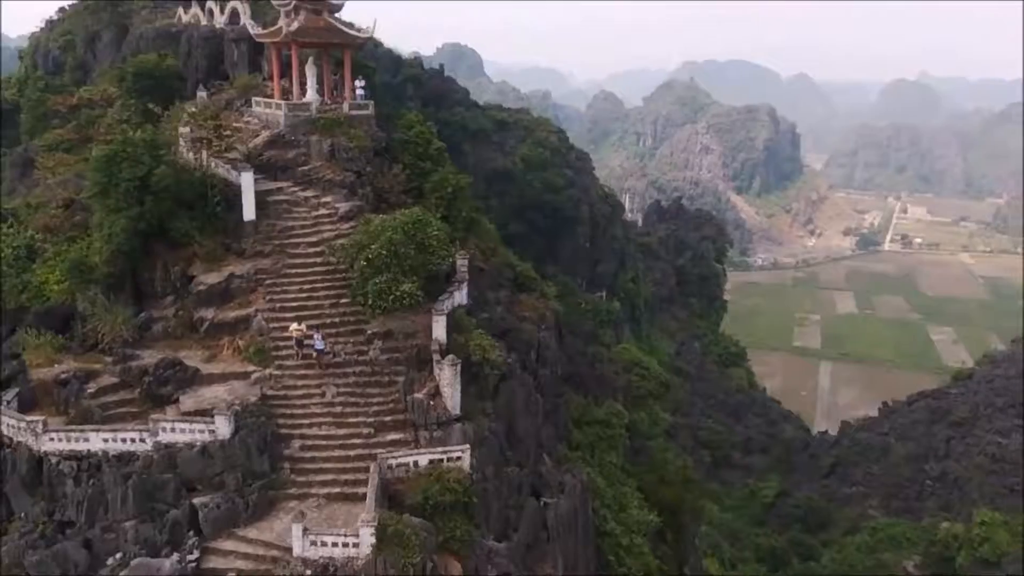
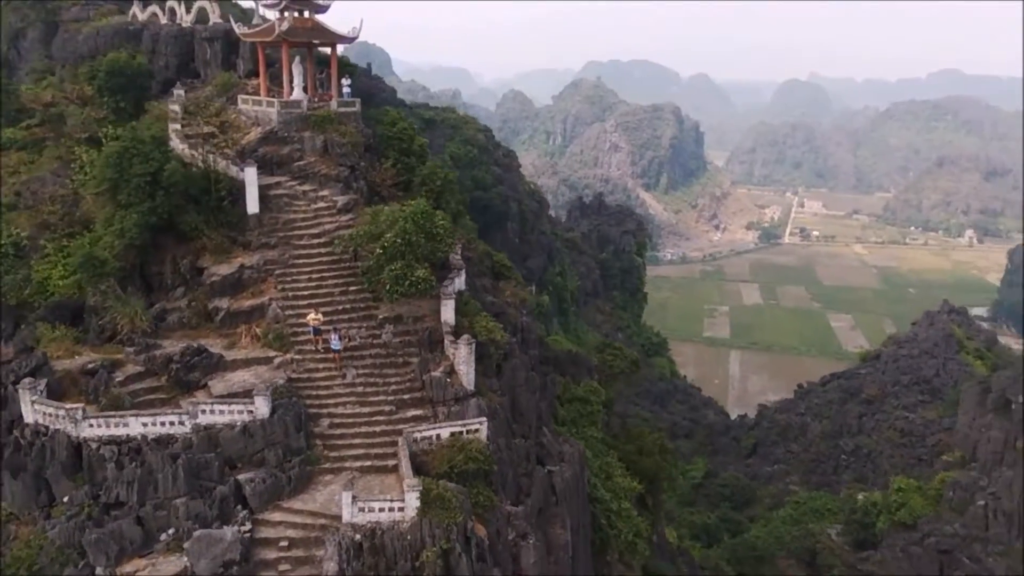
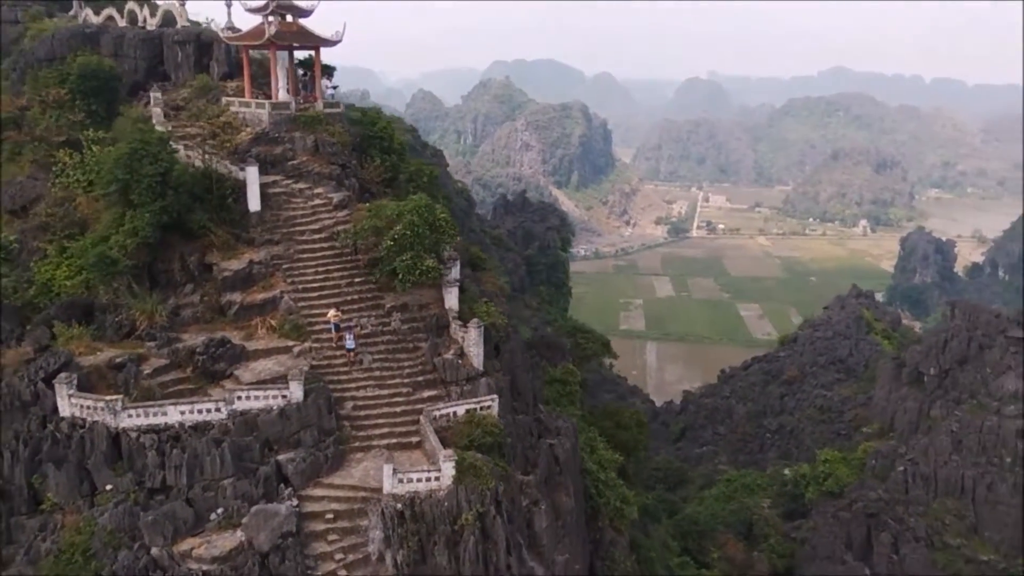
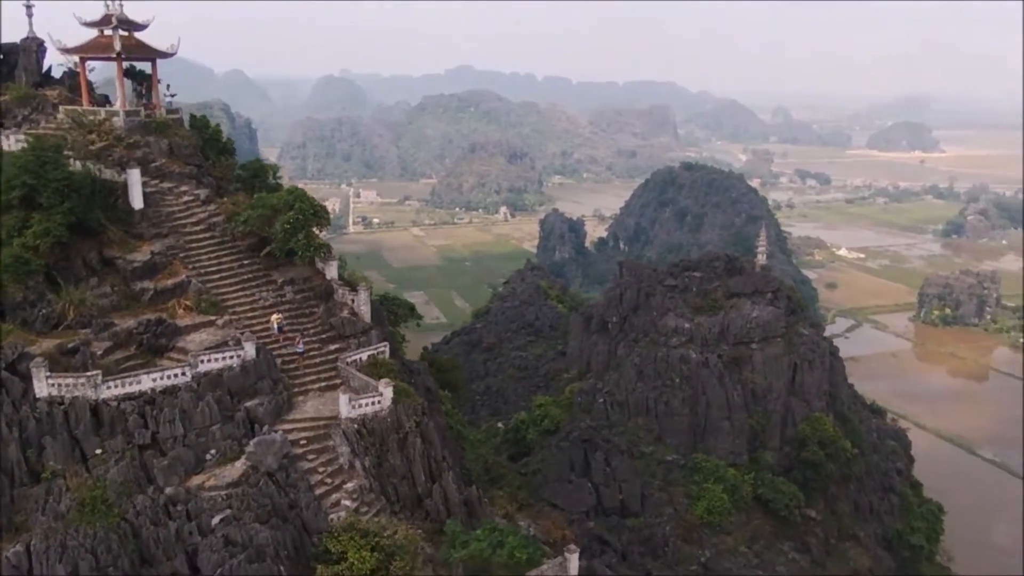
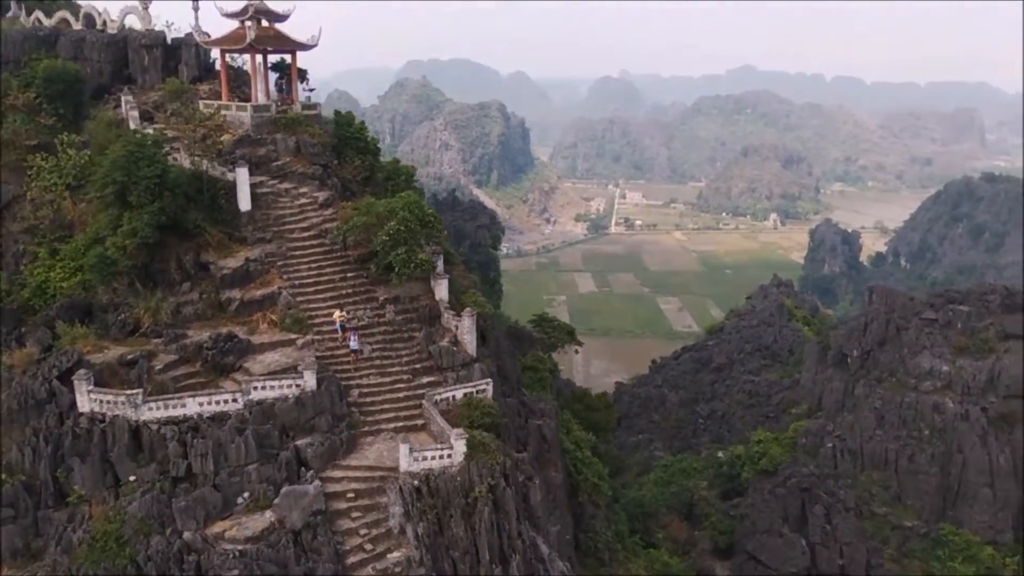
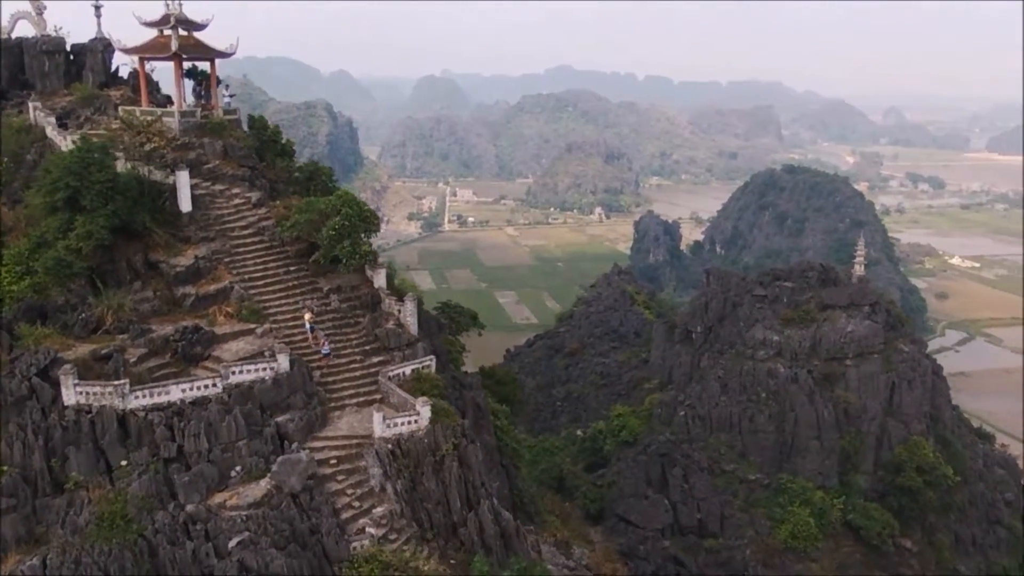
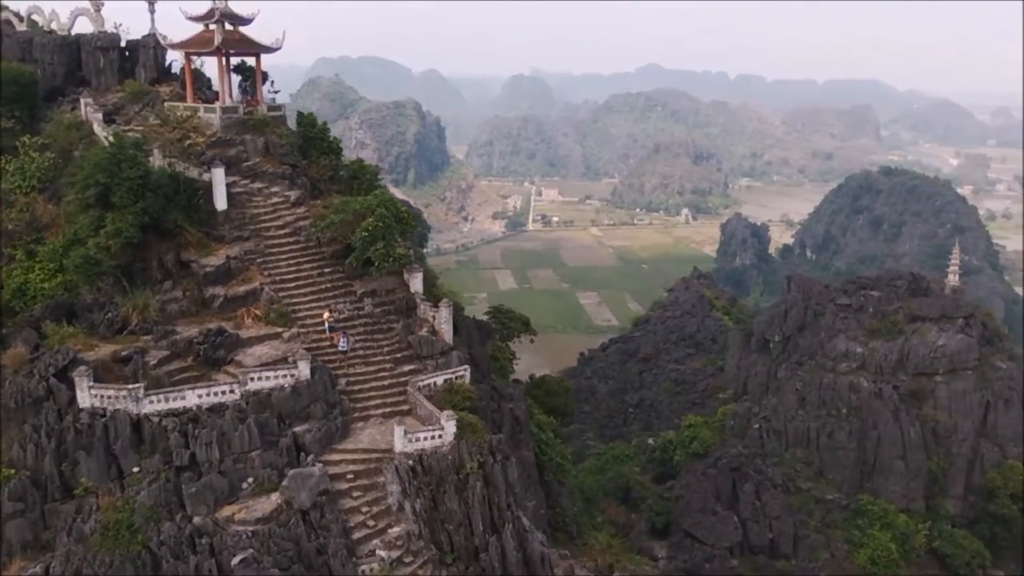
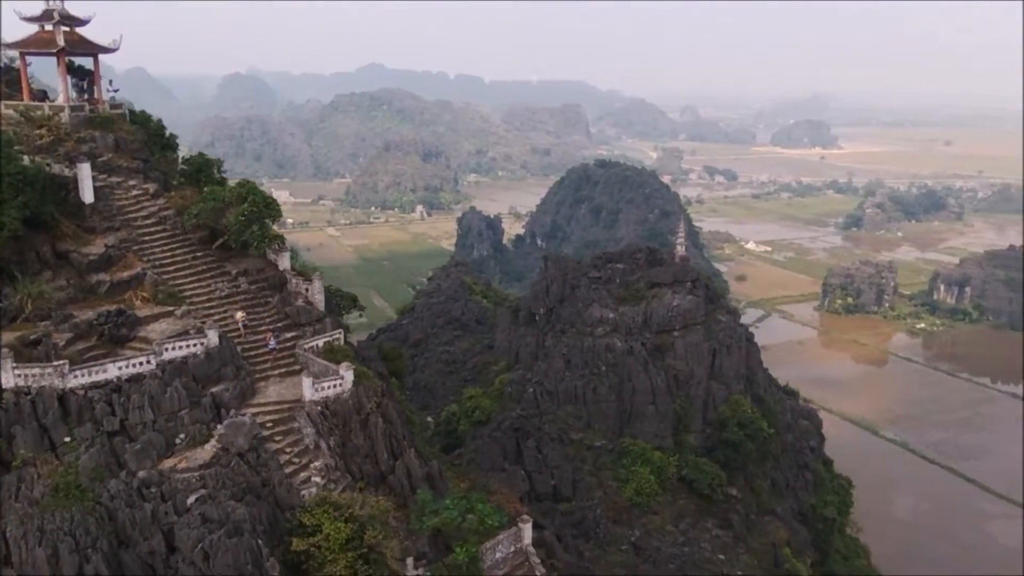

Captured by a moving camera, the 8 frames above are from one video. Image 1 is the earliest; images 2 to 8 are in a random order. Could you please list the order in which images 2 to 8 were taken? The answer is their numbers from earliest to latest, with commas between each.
2, 3, 5, 7, 6, 4, 8
